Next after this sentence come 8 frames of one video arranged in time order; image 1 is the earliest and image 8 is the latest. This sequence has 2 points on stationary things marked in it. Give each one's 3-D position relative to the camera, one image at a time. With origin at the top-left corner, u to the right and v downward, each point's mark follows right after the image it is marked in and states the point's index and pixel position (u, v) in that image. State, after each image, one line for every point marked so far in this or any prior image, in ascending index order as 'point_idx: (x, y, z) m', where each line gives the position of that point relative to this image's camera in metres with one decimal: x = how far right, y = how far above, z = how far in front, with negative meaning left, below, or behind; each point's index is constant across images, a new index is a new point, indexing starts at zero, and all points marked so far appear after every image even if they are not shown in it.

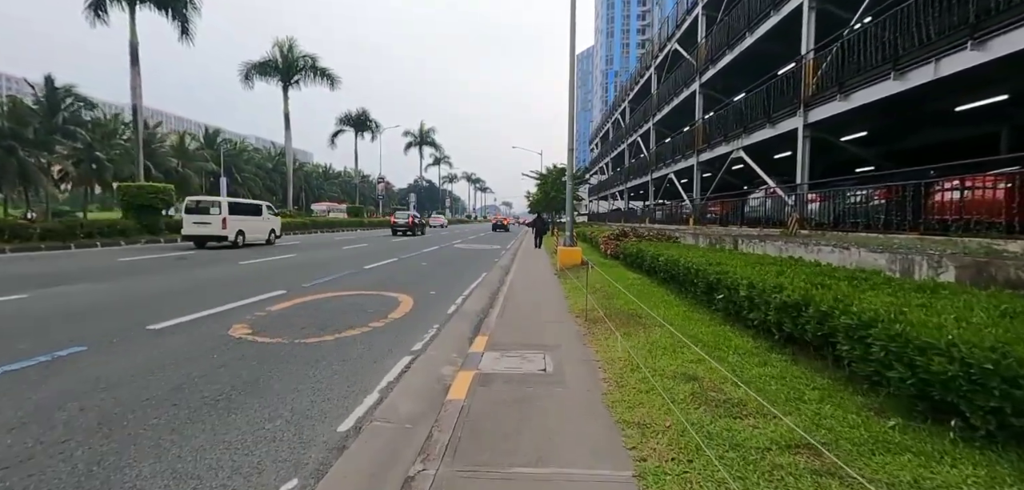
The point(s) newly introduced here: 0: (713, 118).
0: (+8.4, +5.3, +18.0) m
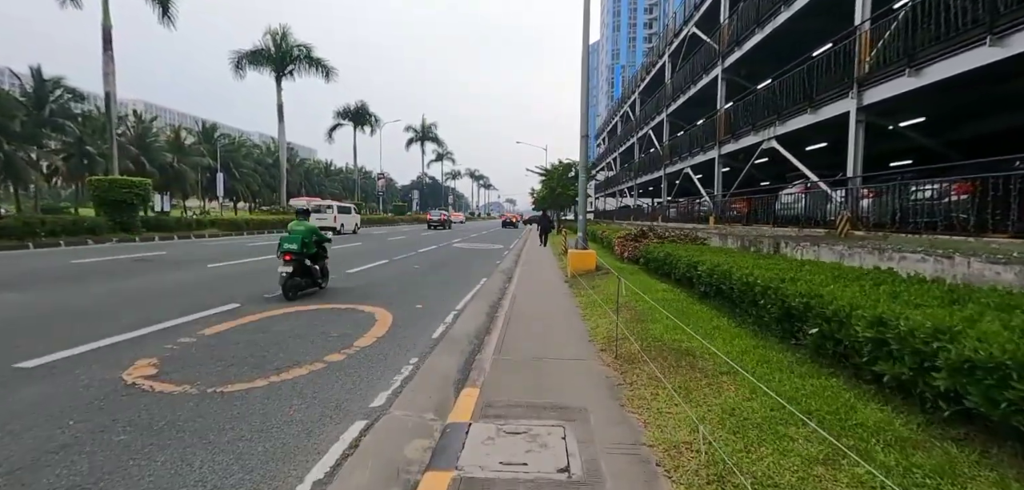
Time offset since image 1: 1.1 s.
0: (+8.6, +5.3, +16.3) m
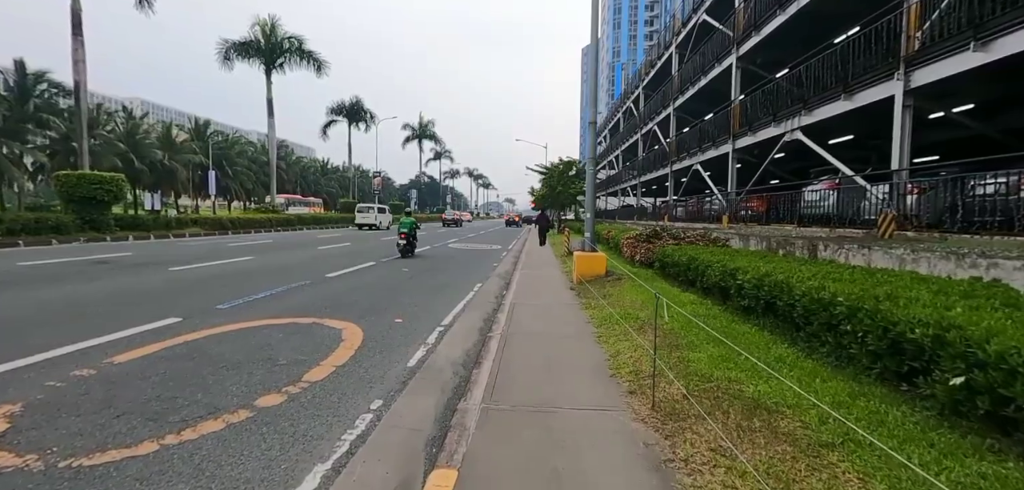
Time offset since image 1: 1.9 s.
0: (+8.5, +5.2, +15.1) m
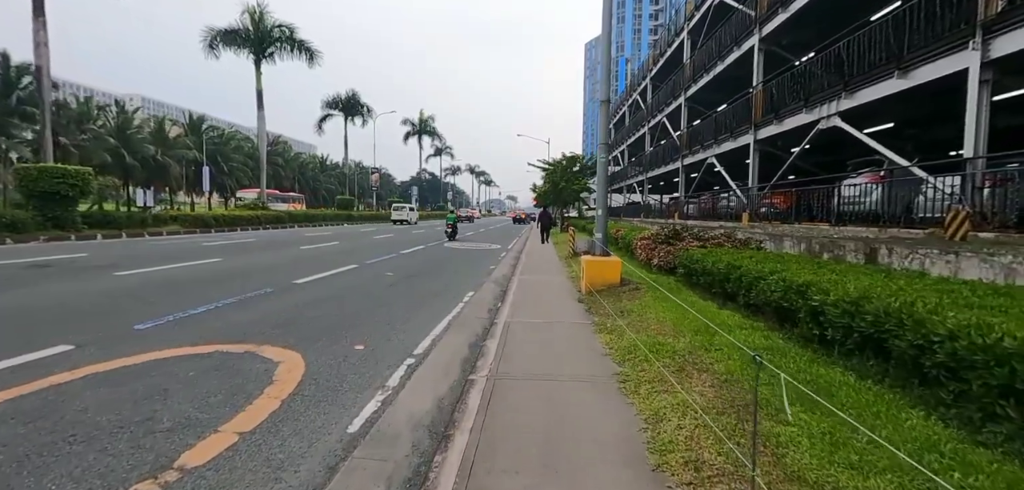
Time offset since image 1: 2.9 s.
0: (+8.5, +5.2, +13.6) m
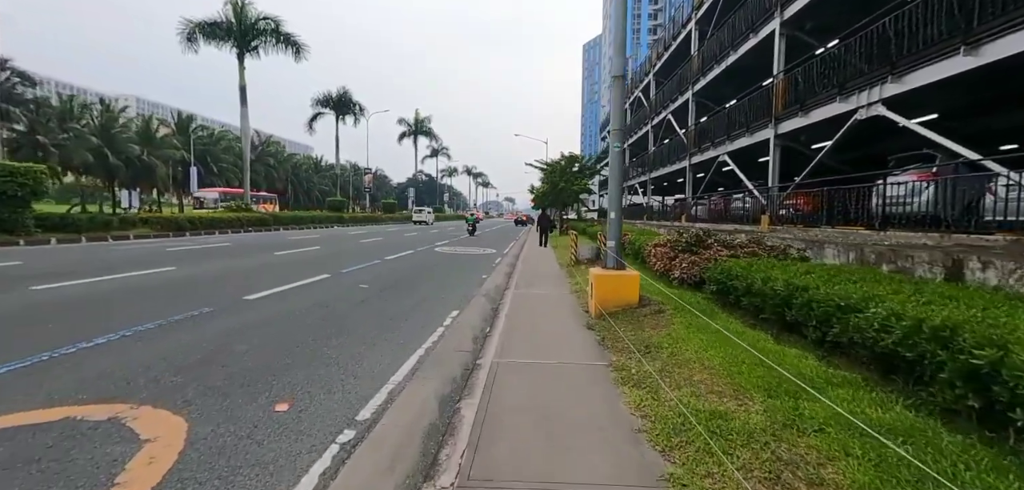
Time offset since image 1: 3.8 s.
0: (+8.4, +5.1, +12.2) m
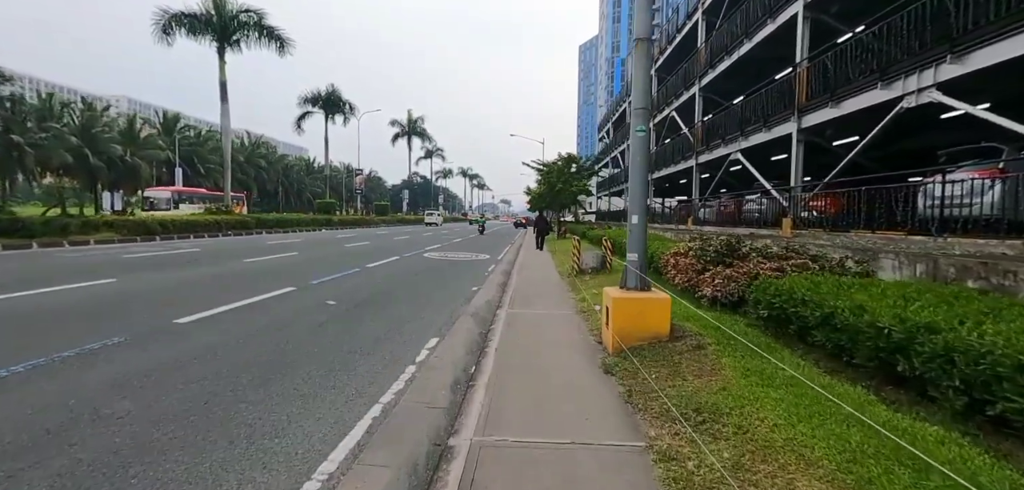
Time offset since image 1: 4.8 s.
0: (+8.2, +4.9, +10.9) m
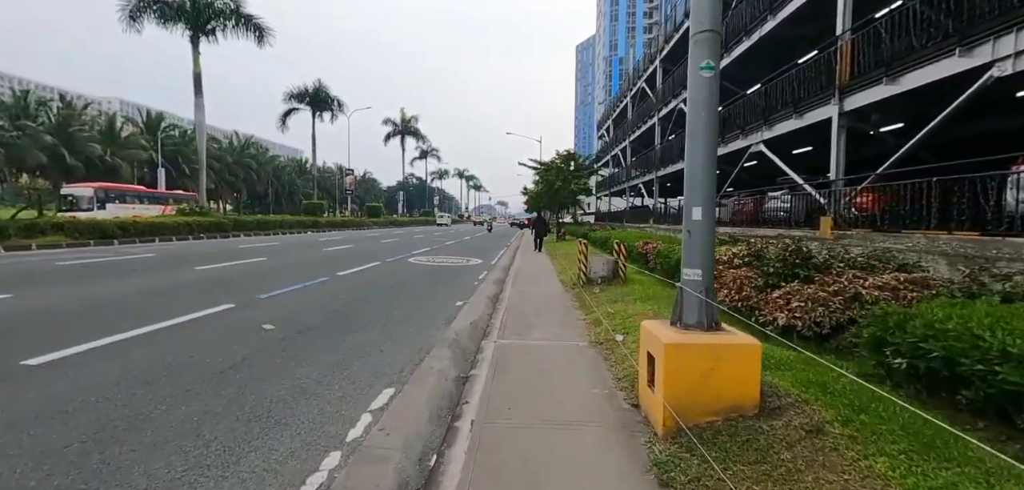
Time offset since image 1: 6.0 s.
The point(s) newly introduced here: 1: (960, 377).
0: (+8.1, +4.8, +9.2) m
1: (+2.7, -0.8, +2.7) m
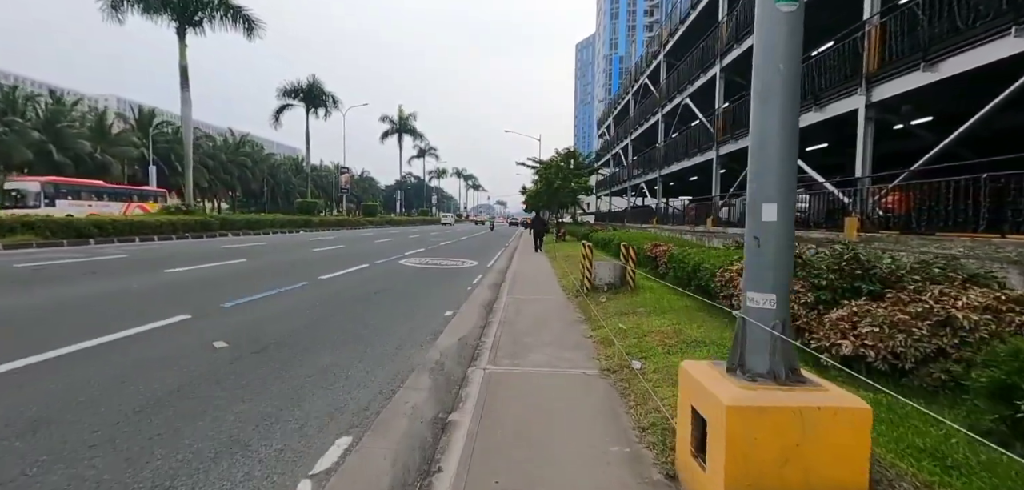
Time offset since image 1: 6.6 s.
0: (+8.0, +4.7, +8.3) m
1: (+2.7, -0.8, +1.8) m
